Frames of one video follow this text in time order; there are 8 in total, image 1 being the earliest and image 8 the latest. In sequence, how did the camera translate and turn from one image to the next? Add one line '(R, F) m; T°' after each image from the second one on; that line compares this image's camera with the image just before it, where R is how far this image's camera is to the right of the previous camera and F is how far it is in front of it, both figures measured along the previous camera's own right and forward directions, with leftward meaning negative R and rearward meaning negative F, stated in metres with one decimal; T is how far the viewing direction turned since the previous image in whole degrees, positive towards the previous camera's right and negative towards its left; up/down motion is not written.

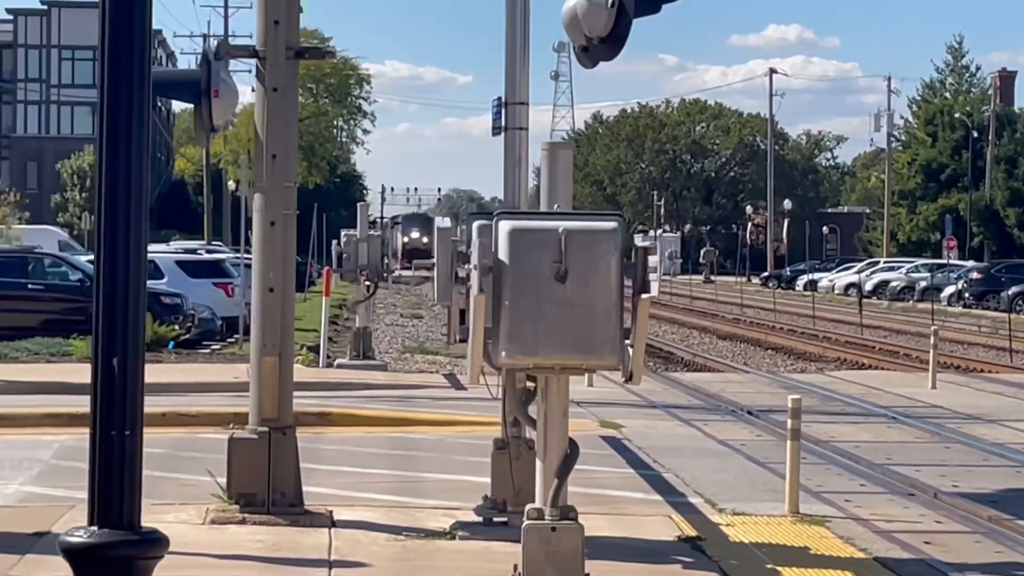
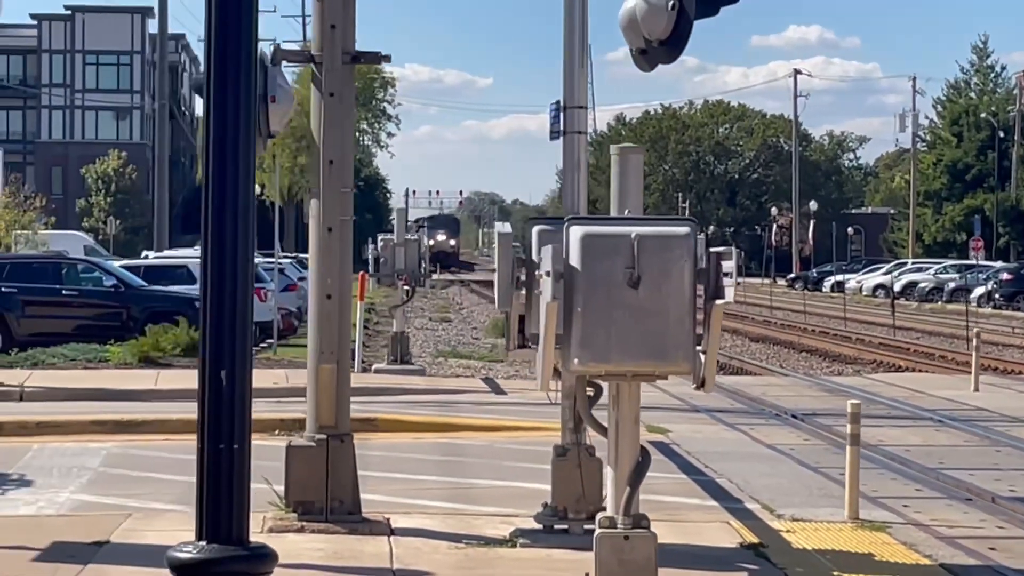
(-0.1, +0.1) m; 0°
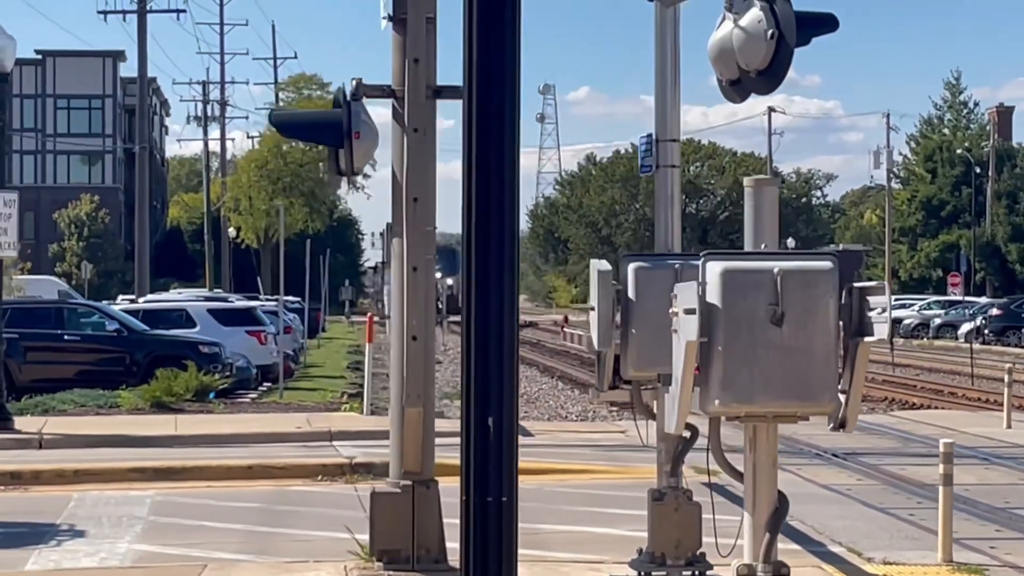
(-0.4, +0.2) m; +1°
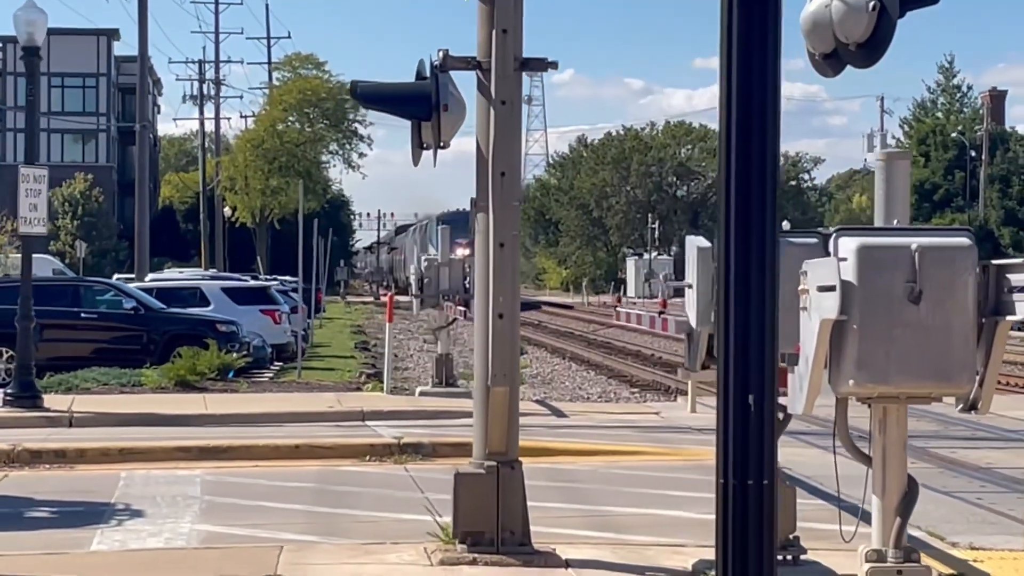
(-0.3, +0.2) m; 0°
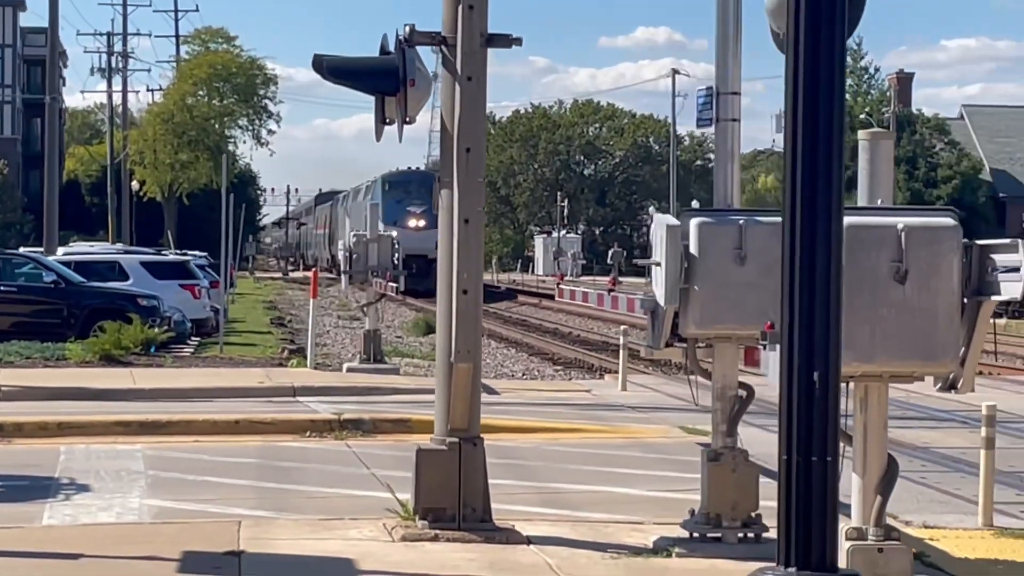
(-0.2, 0.0) m; +2°
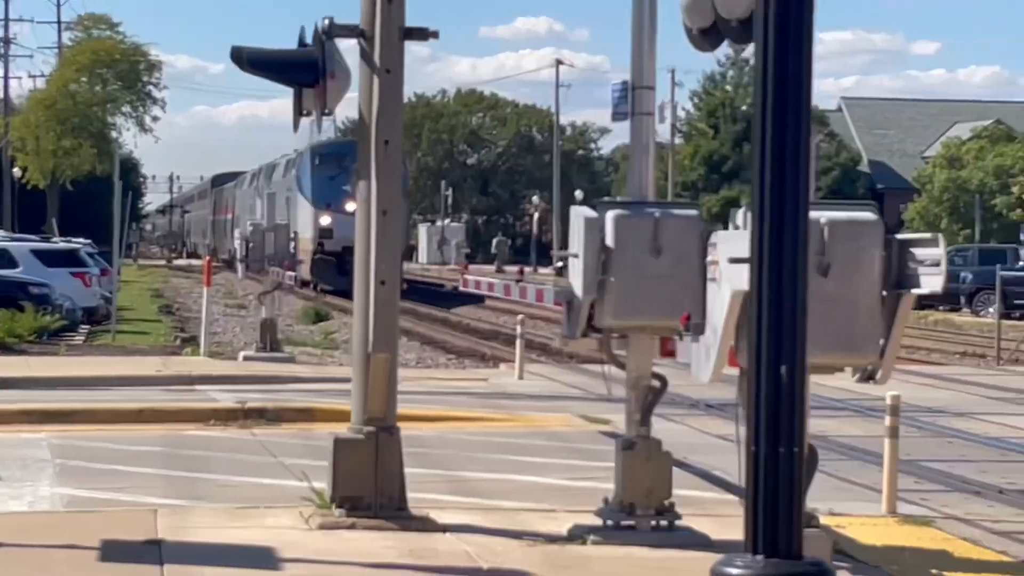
(-0.1, -0.1) m; +3°
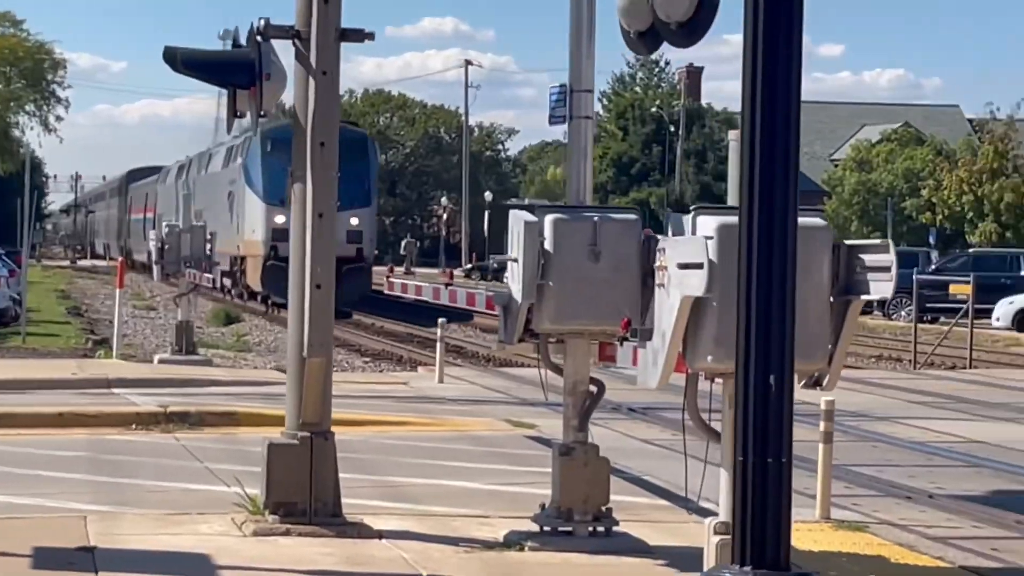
(-0.1, +0.1) m; +2°
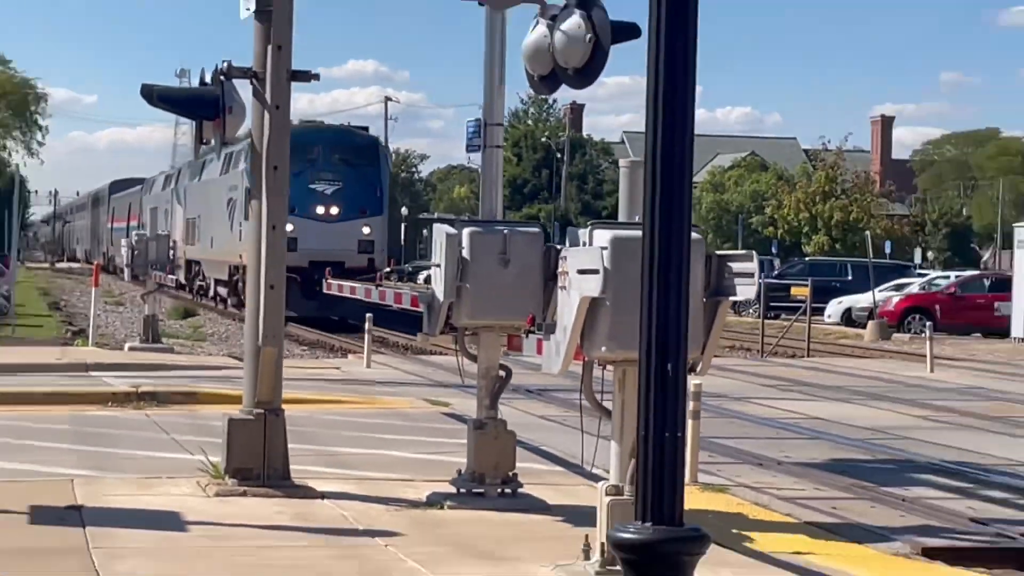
(+0.1, -1.5) m; +1°
